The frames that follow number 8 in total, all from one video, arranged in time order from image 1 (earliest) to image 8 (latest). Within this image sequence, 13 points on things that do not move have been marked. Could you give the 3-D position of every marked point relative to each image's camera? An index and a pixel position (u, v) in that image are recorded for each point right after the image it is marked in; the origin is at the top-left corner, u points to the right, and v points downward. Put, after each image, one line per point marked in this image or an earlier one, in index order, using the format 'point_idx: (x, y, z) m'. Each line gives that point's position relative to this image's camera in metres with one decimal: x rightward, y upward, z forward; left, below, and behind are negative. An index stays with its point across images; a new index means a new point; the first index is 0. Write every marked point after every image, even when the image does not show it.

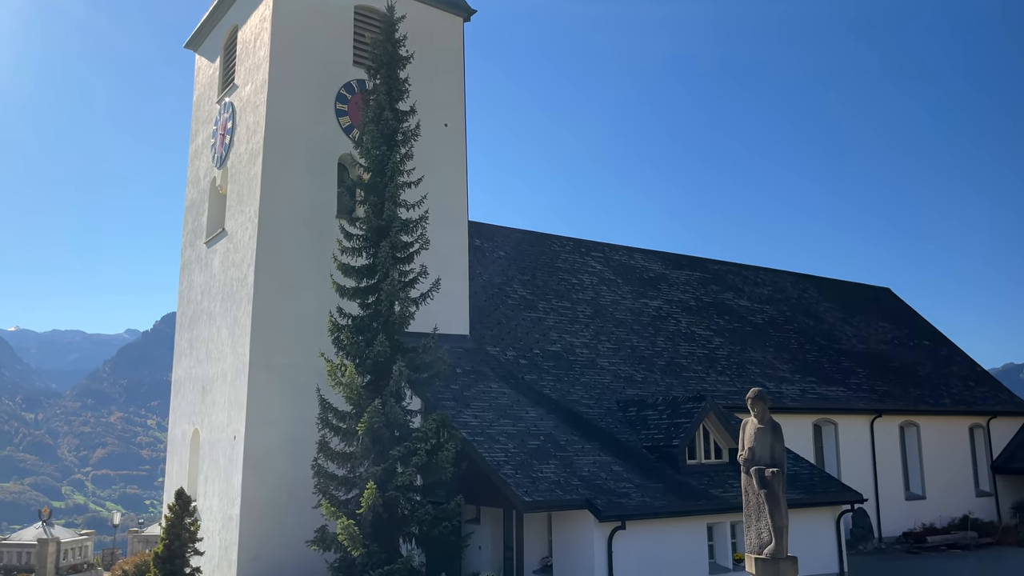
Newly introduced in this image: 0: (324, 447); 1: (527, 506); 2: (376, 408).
0: (-3.8, -3.2, +15.6) m
1: (+0.3, -4.2, +14.9) m
2: (-2.6, -2.3, +14.8) m
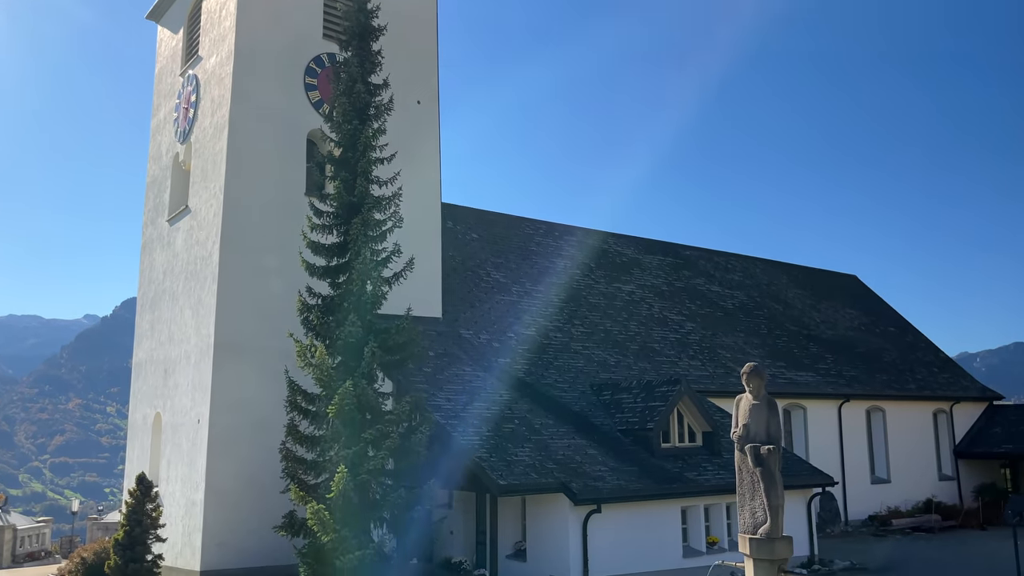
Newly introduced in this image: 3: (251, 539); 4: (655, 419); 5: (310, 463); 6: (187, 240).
0: (-4.3, -2.8, +15.1) m
1: (-0.2, -3.8, +14.6) m
2: (-3.0, -1.9, +14.4) m
3: (-5.7, -5.5, +17.0) m
4: (+3.4, -3.1, +18.4) m
5: (-3.9, -3.4, +14.9) m
6: (-8.3, +1.2, +19.9) m
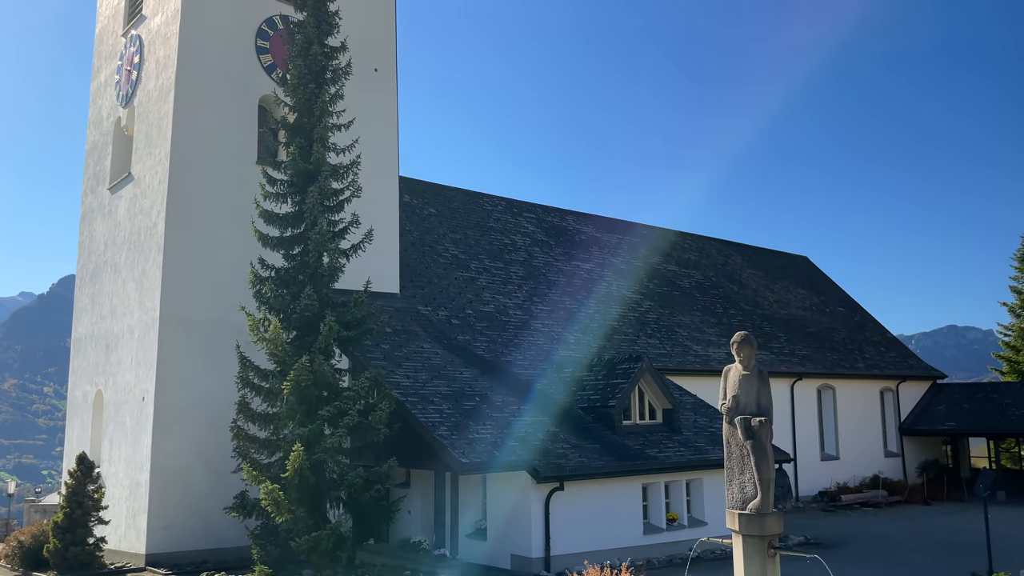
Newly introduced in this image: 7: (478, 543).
0: (-5.0, -2.2, +14.5) m
1: (-0.9, -3.3, +14.3) m
2: (-3.7, -1.4, +13.8) m
3: (-6.6, -4.9, +16.4) m
4: (+2.5, -2.5, +18.2) m
5: (-4.6, -2.8, +14.3) m
6: (-9.3, +1.9, +18.9) m
7: (-0.7, -5.3, +16.1) m
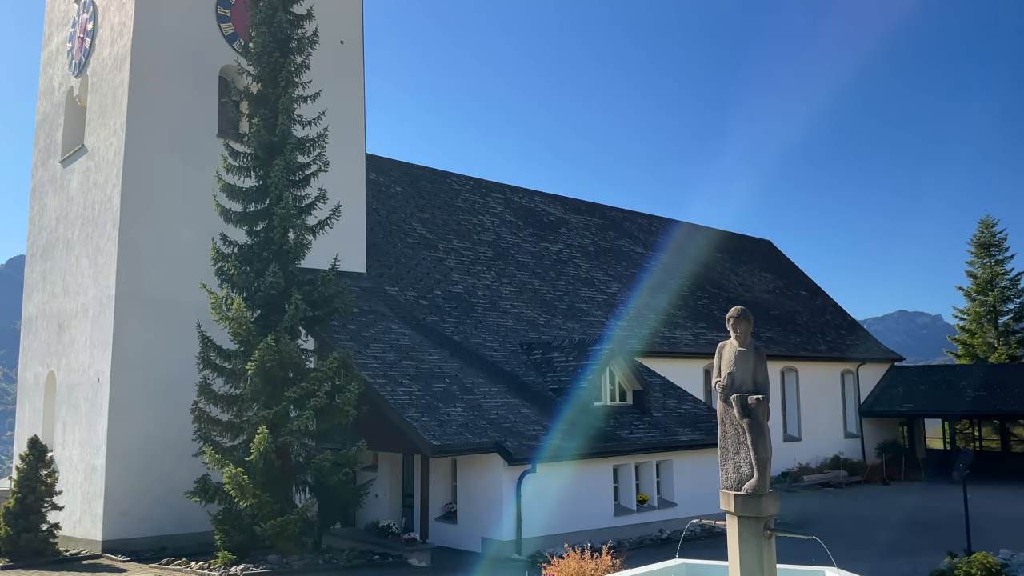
0: (-5.5, -1.8, +13.9) m
1: (-1.4, -2.9, +14.0) m
2: (-4.2, -1.0, +13.3) m
3: (-7.2, -4.5, +15.8) m
4: (+1.8, -2.1, +18.1) m
5: (-5.1, -2.4, +13.8) m
6: (-10.0, +2.5, +18.1) m
7: (-1.3, -4.8, +15.8) m
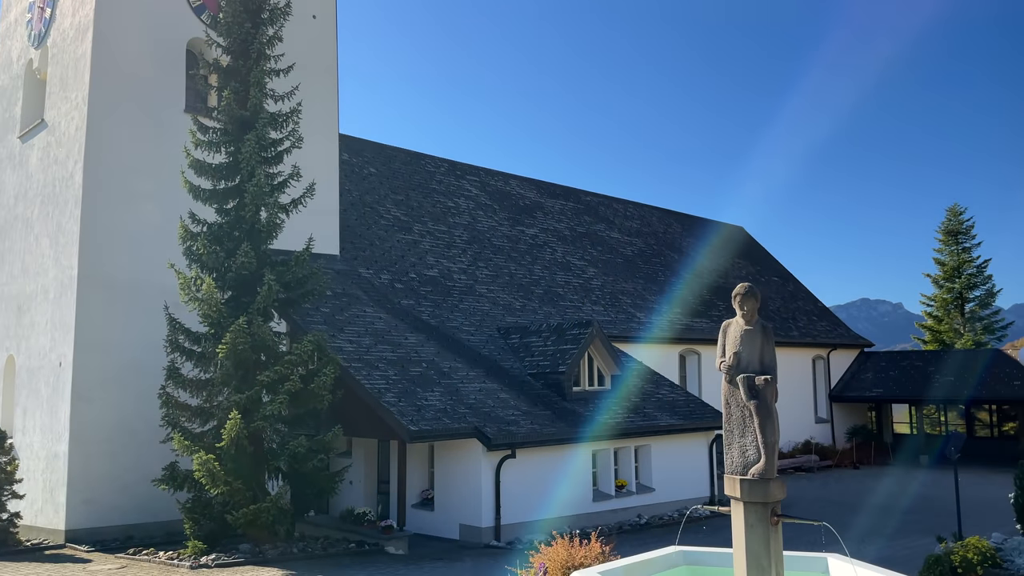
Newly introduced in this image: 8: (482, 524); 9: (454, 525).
0: (-5.8, -1.5, +13.4) m
1: (-1.7, -2.6, +13.6) m
2: (-4.5, -0.6, +12.8) m
3: (-7.6, -4.1, +15.3) m
4: (+1.3, -1.7, +17.8) m
5: (-5.4, -2.1, +13.3) m
6: (-10.5, +2.9, +17.3) m
7: (-1.7, -4.5, +15.5) m
8: (-0.6, -4.4, +14.6) m
9: (-1.1, -4.6, +15.0) m
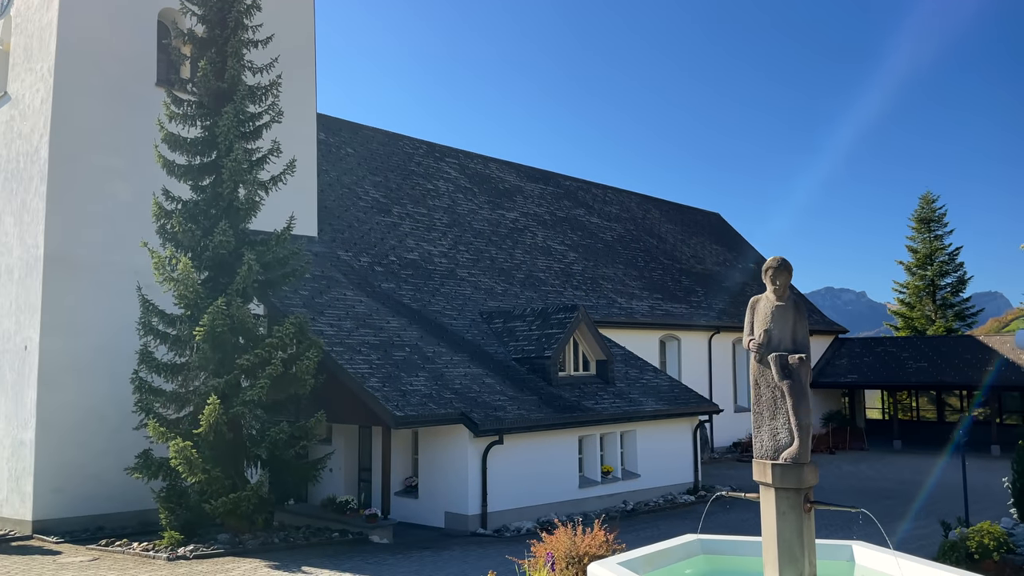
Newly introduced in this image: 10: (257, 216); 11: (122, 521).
0: (-6.0, -1.1, +12.8) m
1: (-1.9, -2.3, +13.2) m
2: (-4.6, -0.3, +12.3) m
3: (-7.9, -3.7, +14.6) m
4: (+0.9, -1.3, +17.5) m
5: (-5.6, -1.7, +12.7) m
6: (-10.8, +3.3, +16.5) m
7: (-2.0, -4.1, +15.1) m
8: (-0.8, -4.1, +14.3) m
9: (-1.4, -4.2, +14.7) m
10: (-5.7, +1.6, +17.4) m
11: (-7.4, -4.5, +14.8) m
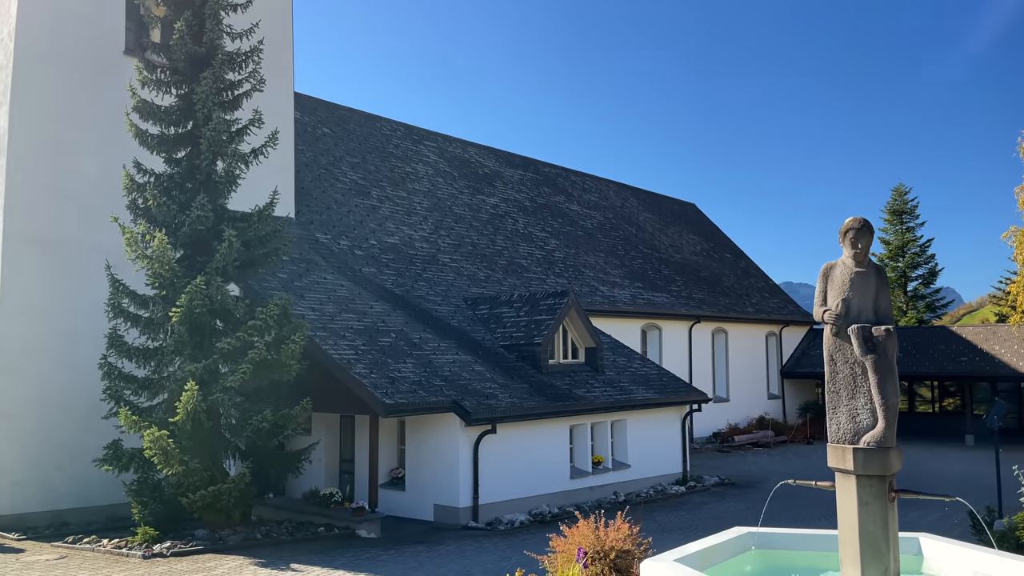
0: (-6.1, -0.8, +11.9) m
1: (-2.0, -2.0, +12.5) m
2: (-4.6, 0.0, +11.4) m
3: (-8.0, -3.3, +13.7) m
4: (+0.7, -1.0, +16.9) m
5: (-5.6, -1.4, +11.9) m
6: (-10.9, +3.7, +15.3) m
7: (-2.2, -3.8, +14.4) m
8: (-0.9, -3.8, +13.6) m
9: (-1.5, -3.9, +14.0) m
10: (-5.9, +2.0, +16.5) m
11: (-7.6, -4.1, +13.9) m
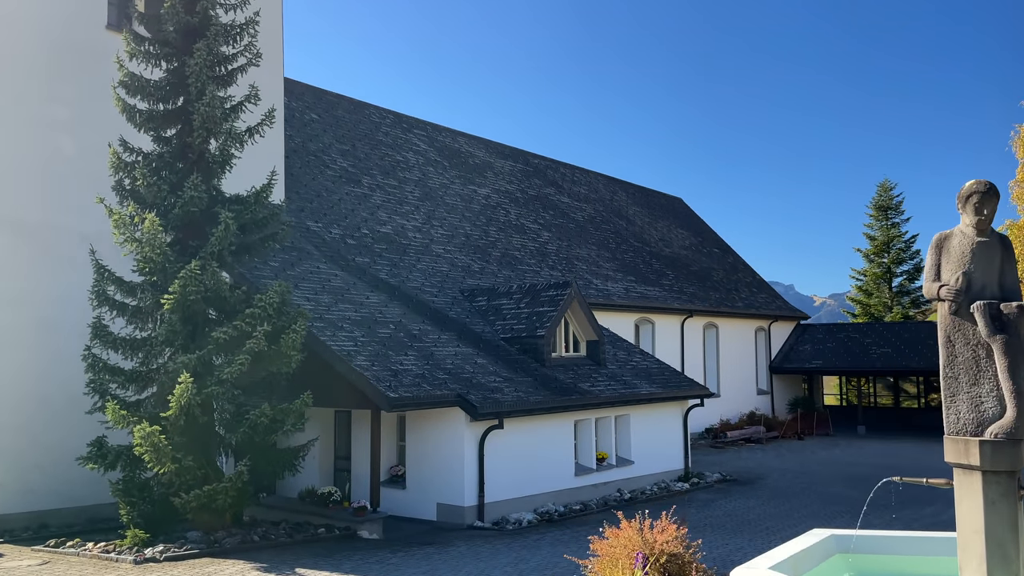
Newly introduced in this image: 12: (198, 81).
0: (-5.9, -0.6, +11.1) m
1: (-1.8, -1.8, +11.8) m
2: (-4.4, +0.2, +10.7) m
3: (-7.9, -3.1, +12.8) m
4: (+0.7, -0.8, +16.3) m
5: (-5.4, -1.2, +11.1) m
6: (-10.8, +3.9, +14.4) m
7: (-2.1, -3.6, +13.8) m
8: (-0.8, -3.6, +13.0) m
9: (-1.4, -3.7, +13.4) m
10: (-5.8, +2.2, +15.7) m
11: (-7.5, -3.9, +13.1) m
12: (-4.6, +3.0, +11.5) m
